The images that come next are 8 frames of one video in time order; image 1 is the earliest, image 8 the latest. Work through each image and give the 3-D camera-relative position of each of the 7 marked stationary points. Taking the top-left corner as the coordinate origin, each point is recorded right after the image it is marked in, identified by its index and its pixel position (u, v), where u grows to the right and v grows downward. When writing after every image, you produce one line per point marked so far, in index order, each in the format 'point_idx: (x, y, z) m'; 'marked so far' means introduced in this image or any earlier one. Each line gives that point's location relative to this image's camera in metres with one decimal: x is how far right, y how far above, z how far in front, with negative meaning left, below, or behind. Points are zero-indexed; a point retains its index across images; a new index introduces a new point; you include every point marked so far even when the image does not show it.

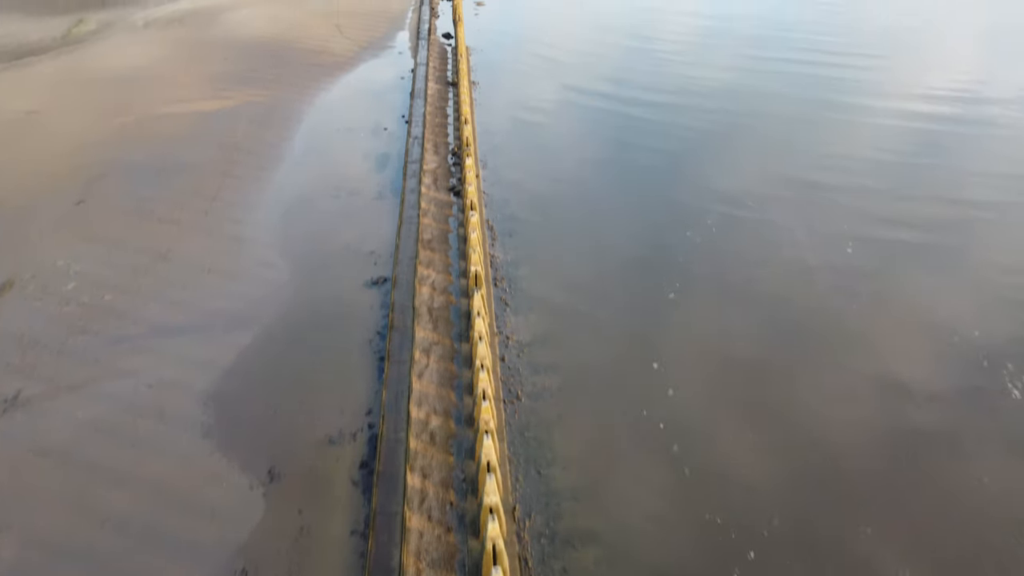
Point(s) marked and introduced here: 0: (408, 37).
0: (-1.9, +4.6, +14.7) m
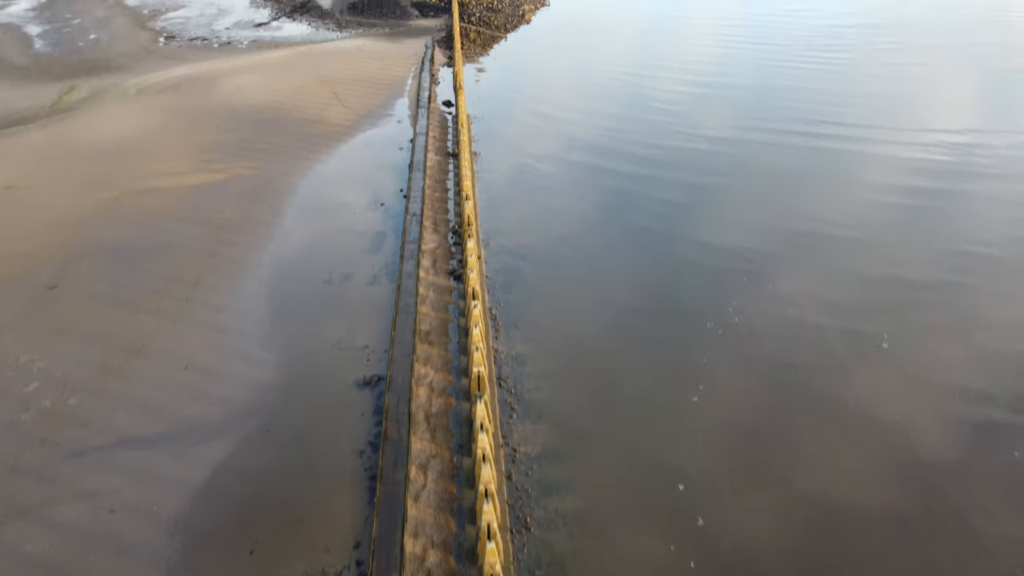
0: (-1.9, +3.3, +14.3) m
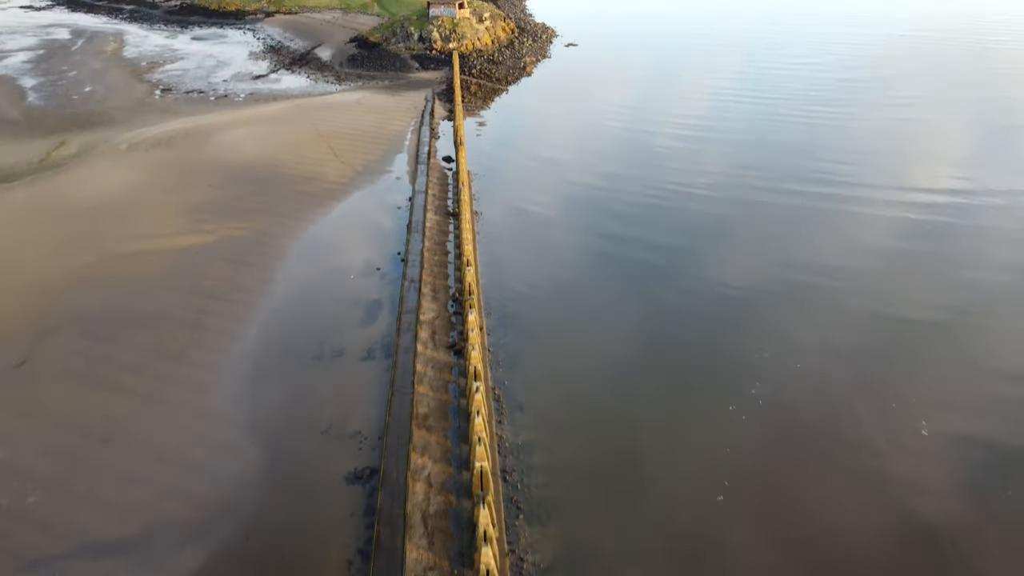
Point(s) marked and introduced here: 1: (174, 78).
0: (-1.8, +2.2, +13.8) m
1: (-8.3, +5.2, +19.8) m
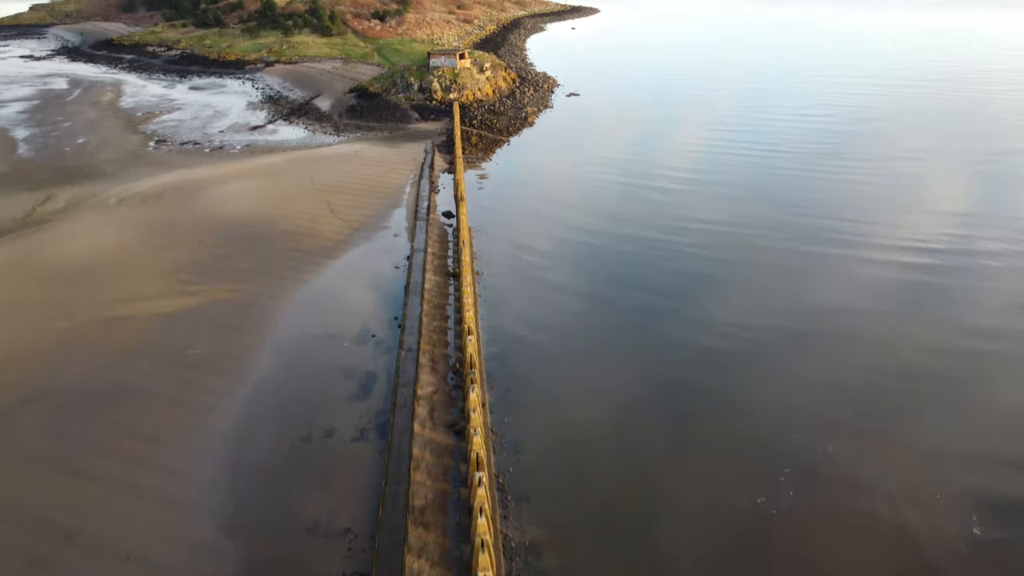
0: (-1.8, +1.2, +13.3) m
1: (-8.3, +3.9, +19.5) m
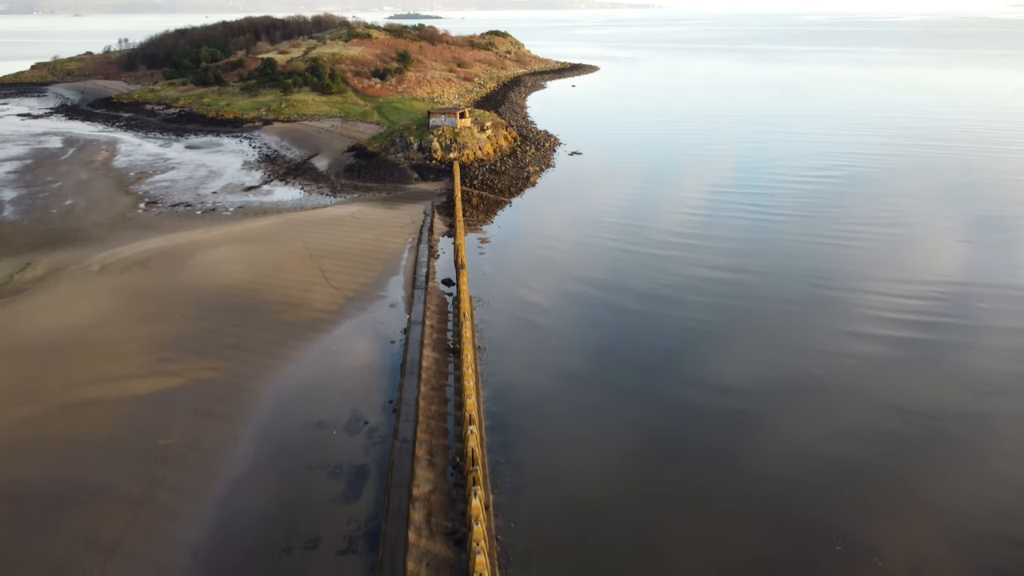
0: (-1.7, +0.1, +12.7) m
1: (-8.3, +2.3, +19.0) m
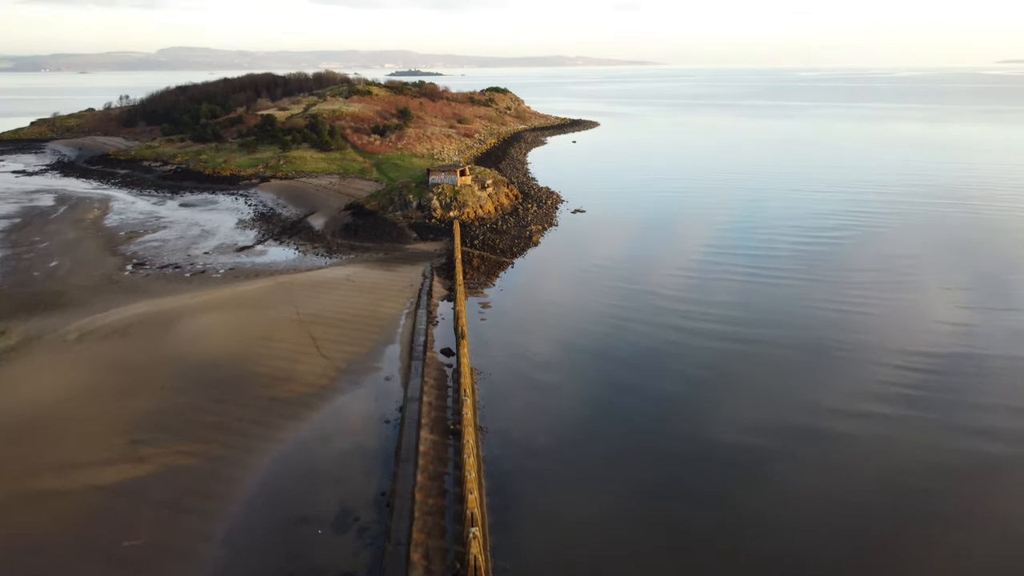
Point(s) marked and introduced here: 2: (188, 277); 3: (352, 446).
0: (-1.7, -0.9, +11.9) m
1: (-8.2, +0.9, +18.3) m
2: (-6.4, +0.2, +15.9) m
3: (-1.8, -1.8, +9.0) m
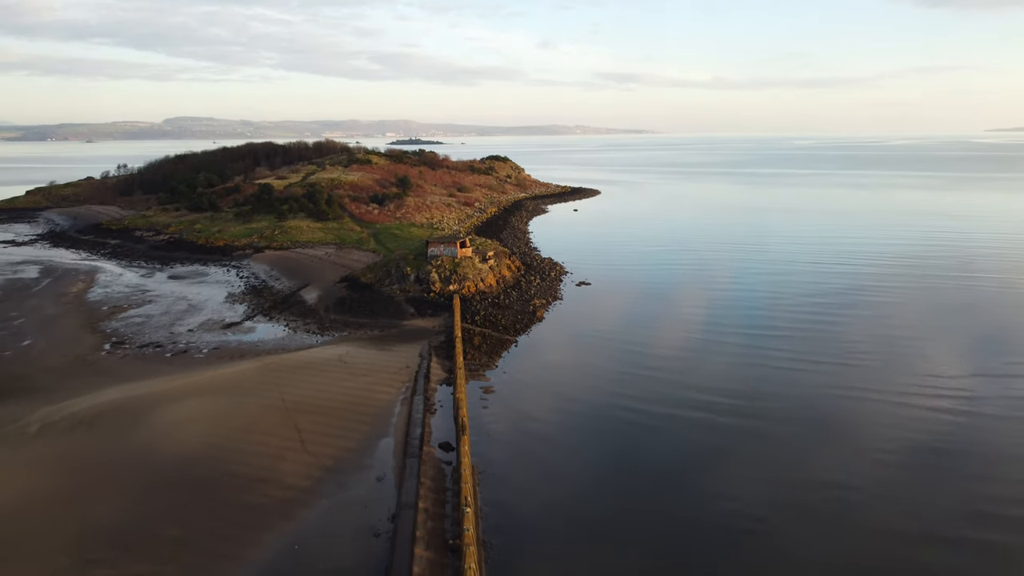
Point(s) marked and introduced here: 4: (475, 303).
0: (-1.6, -2.1, +10.8) m
1: (-8.2, -0.8, +17.3) m
2: (-6.4, -1.3, +14.9) m
3: (-1.7, -2.7, +7.8) m
4: (-0.9, -0.3, +19.2) m
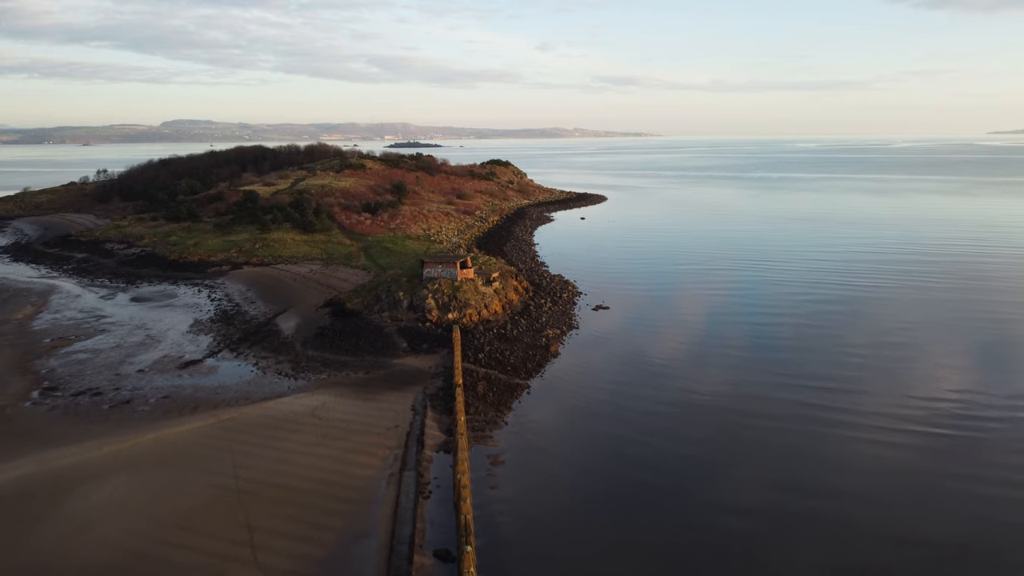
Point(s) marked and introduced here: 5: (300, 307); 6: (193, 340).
0: (-1.4, -2.7, +8.1) m
1: (-8.0, -1.4, +14.6) m
2: (-6.2, -1.9, +12.2) m
3: (-1.5, -3.3, +5.2) m
4: (-0.7, -0.9, +16.5) m
5: (-4.9, -0.4, +18.7) m
6: (-6.5, -1.1, +16.5) m
